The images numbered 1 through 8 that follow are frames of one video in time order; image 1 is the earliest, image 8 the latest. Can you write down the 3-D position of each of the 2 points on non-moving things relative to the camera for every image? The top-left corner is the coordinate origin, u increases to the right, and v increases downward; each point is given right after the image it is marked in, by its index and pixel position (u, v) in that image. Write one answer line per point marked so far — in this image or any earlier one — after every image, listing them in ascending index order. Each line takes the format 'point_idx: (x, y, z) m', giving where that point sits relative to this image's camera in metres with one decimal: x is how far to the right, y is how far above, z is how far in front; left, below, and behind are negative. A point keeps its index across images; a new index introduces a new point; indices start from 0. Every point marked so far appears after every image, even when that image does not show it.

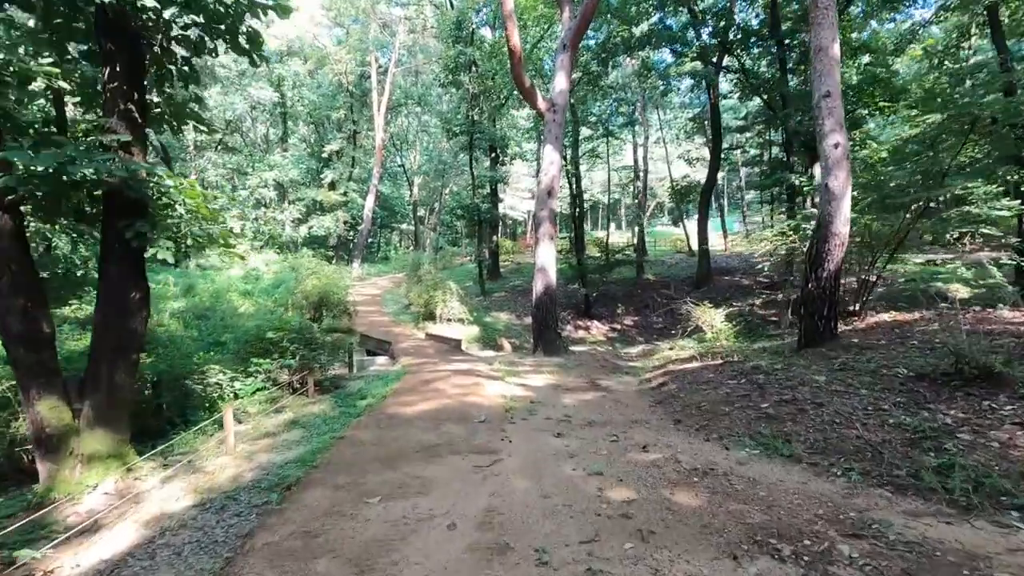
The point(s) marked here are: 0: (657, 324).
0: (+4.3, -1.2, +16.1) m
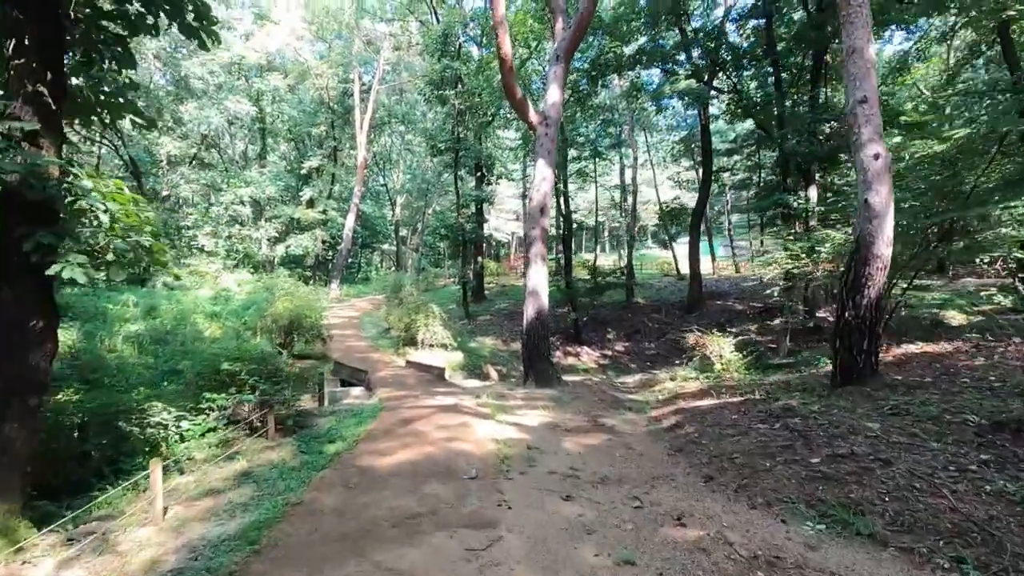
0: (+3.9, -1.9, +15.3) m
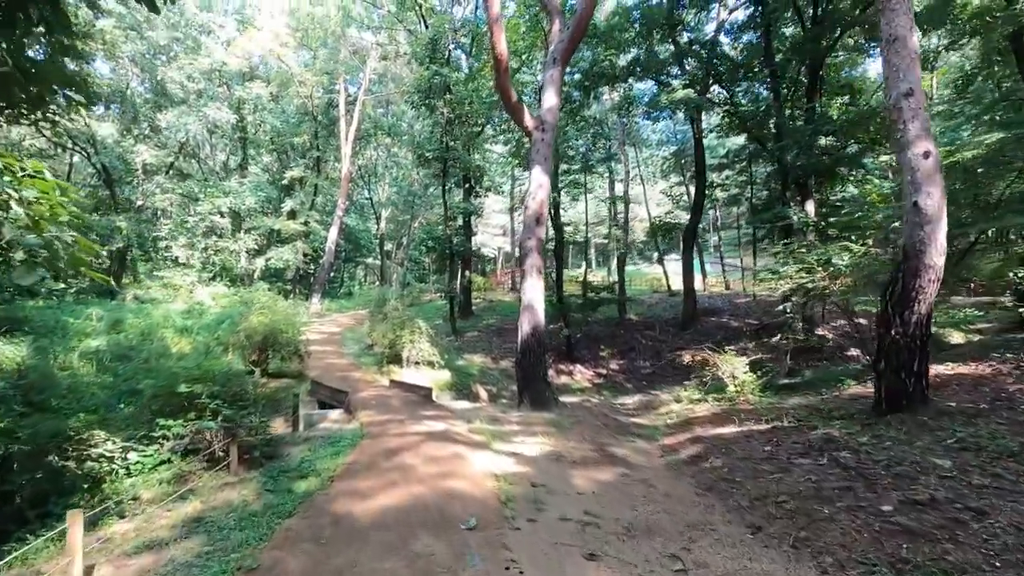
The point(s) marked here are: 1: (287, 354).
0: (+3.7, -2.3, +14.7) m
1: (-4.6, -1.4, +10.9) m
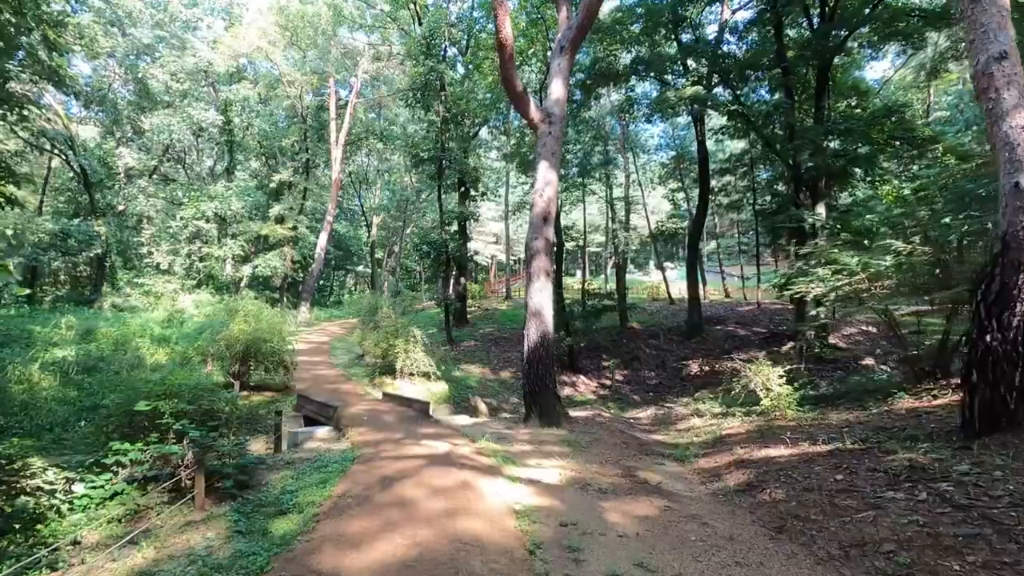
0: (+3.6, -2.5, +14.0) m
1: (-4.6, -1.5, +10.1) m
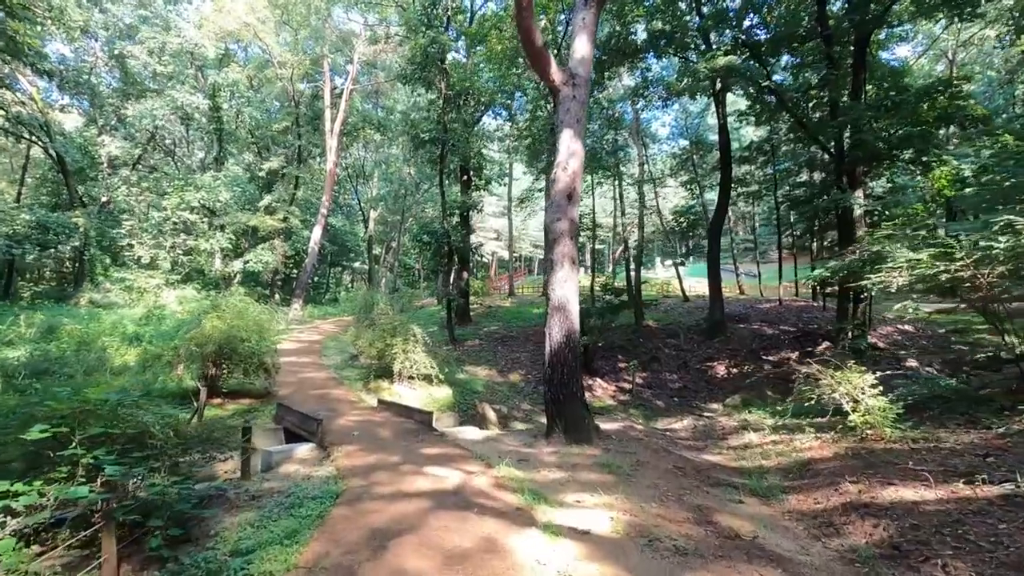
0: (+3.9, -2.3, +12.7) m
1: (-4.4, -1.3, +8.8) m
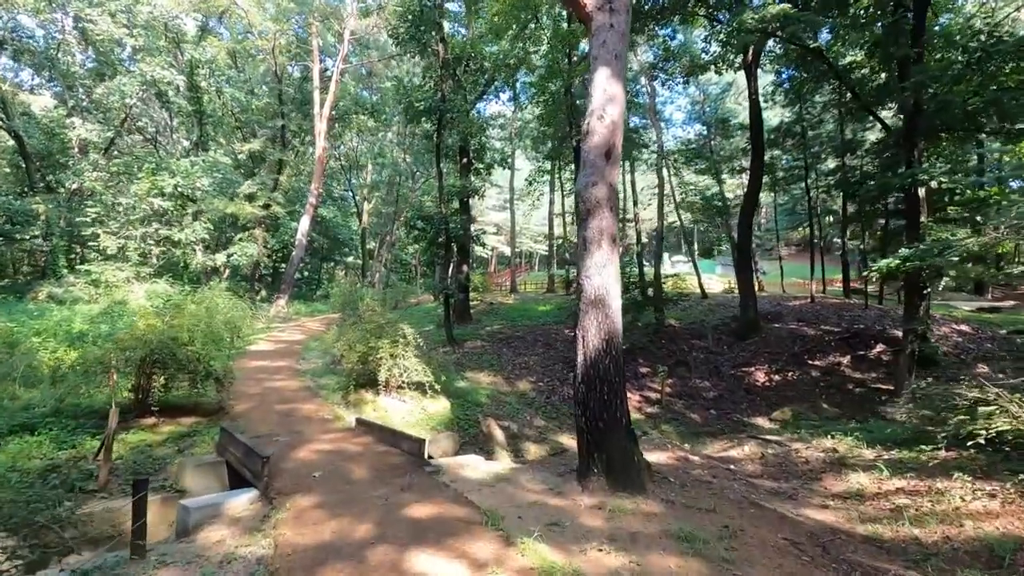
0: (+4.0, -2.2, +11.0) m
1: (-4.2, -1.2, +7.0) m
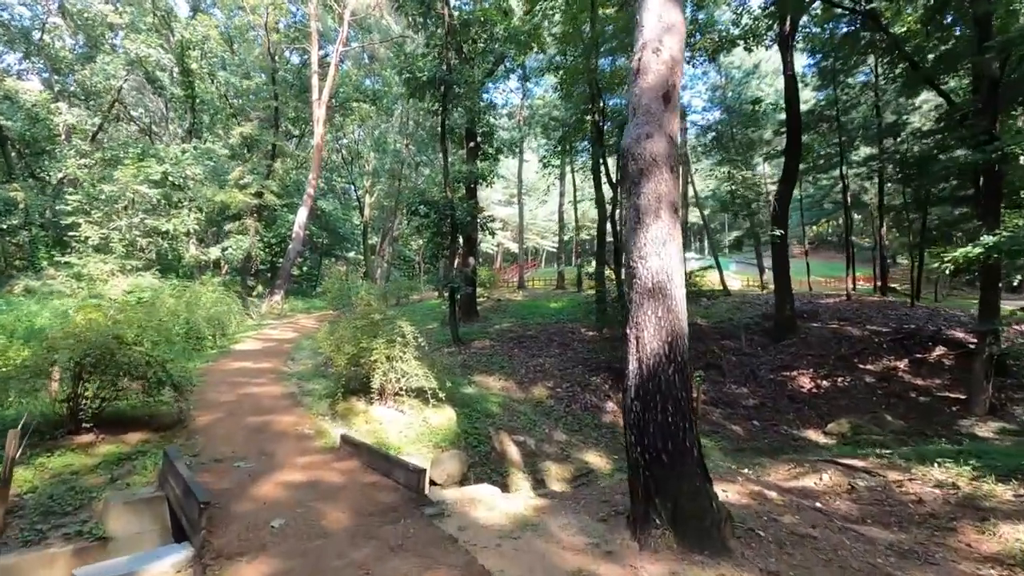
0: (+4.3, -2.1, +9.7) m
1: (-3.9, -1.0, +5.7) m
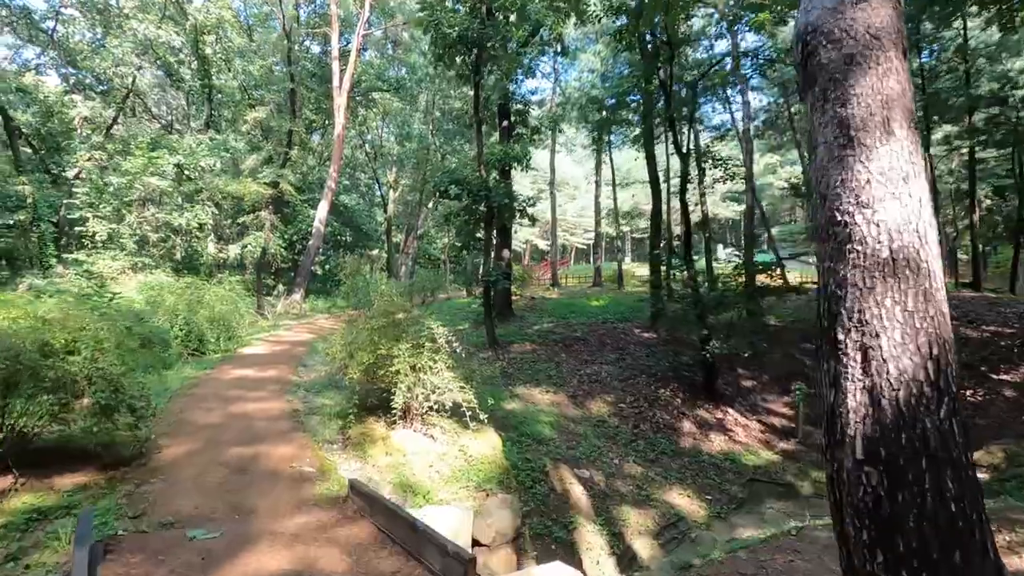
0: (+5.0, -2.0, +7.8) m
1: (-3.4, -1.0, +4.2) m
